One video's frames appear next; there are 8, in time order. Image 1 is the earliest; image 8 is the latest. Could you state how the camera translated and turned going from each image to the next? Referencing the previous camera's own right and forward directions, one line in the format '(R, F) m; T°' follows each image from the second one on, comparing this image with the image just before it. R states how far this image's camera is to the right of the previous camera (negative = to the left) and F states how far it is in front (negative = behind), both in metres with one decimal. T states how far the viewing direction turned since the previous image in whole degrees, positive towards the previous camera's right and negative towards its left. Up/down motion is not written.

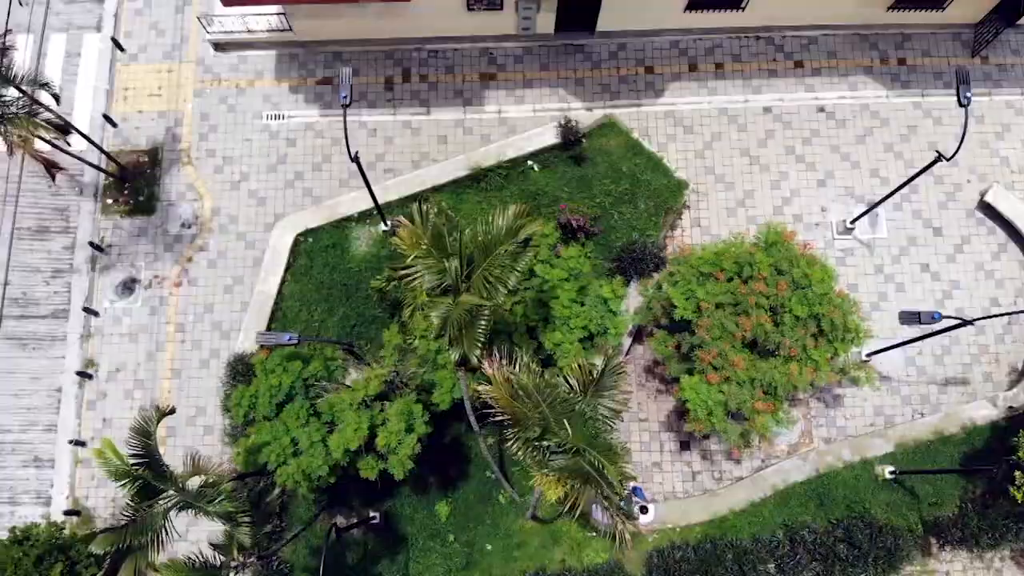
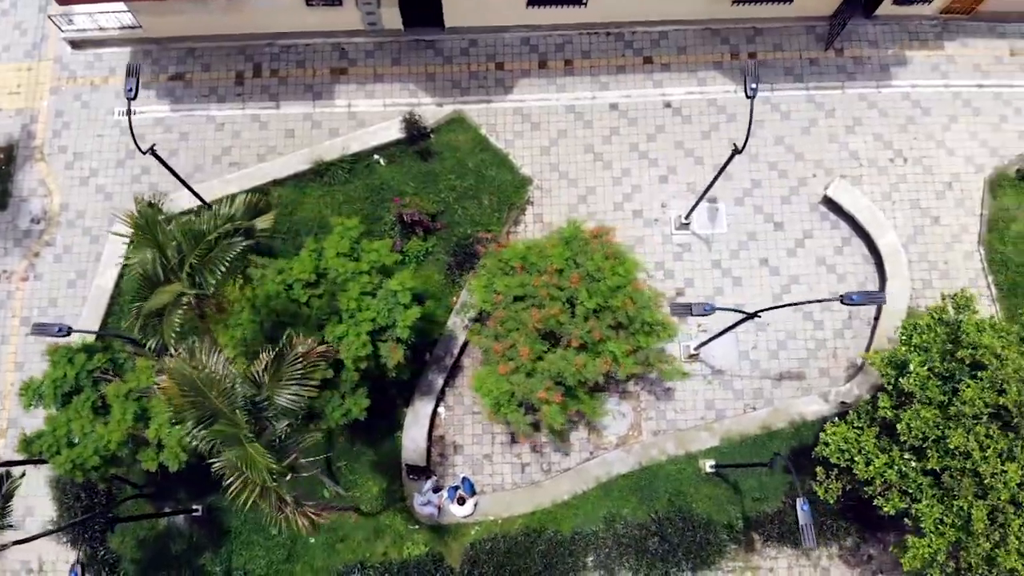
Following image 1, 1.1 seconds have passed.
(+3.2, 0.0) m; -2°
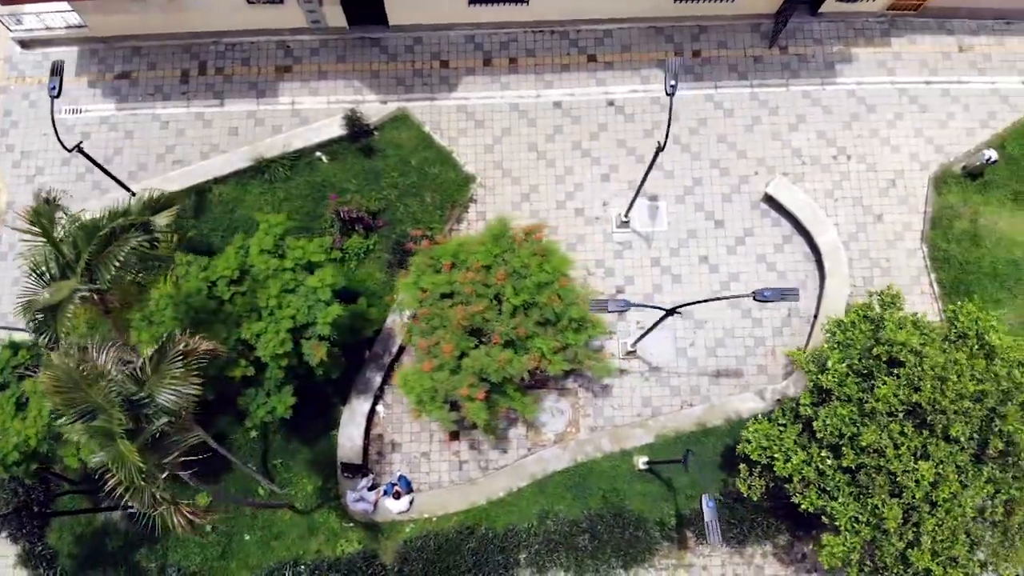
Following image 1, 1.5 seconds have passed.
(+1.2, 0.0) m; -1°
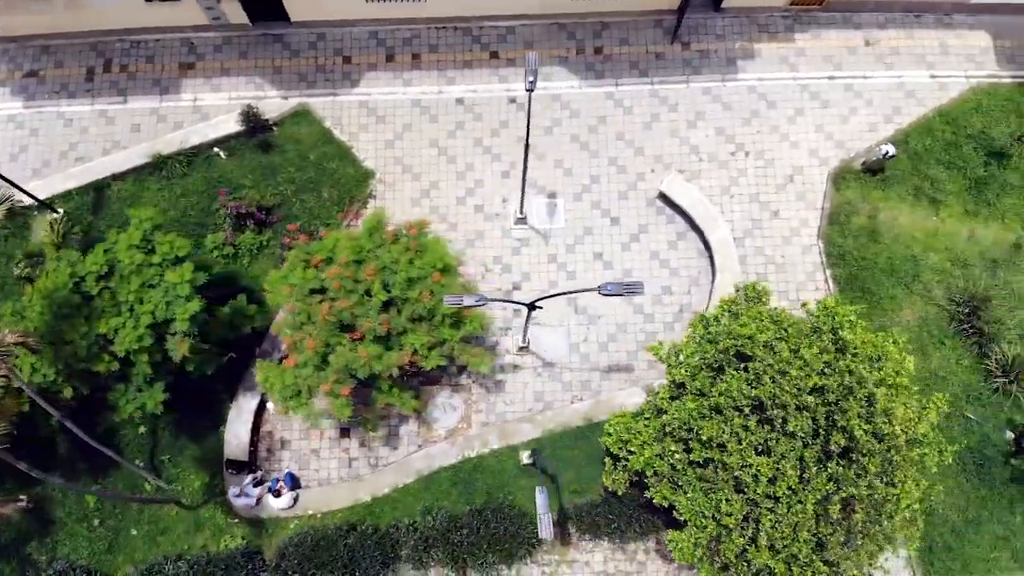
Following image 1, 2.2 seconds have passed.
(+2.1, 0.0) m; -1°
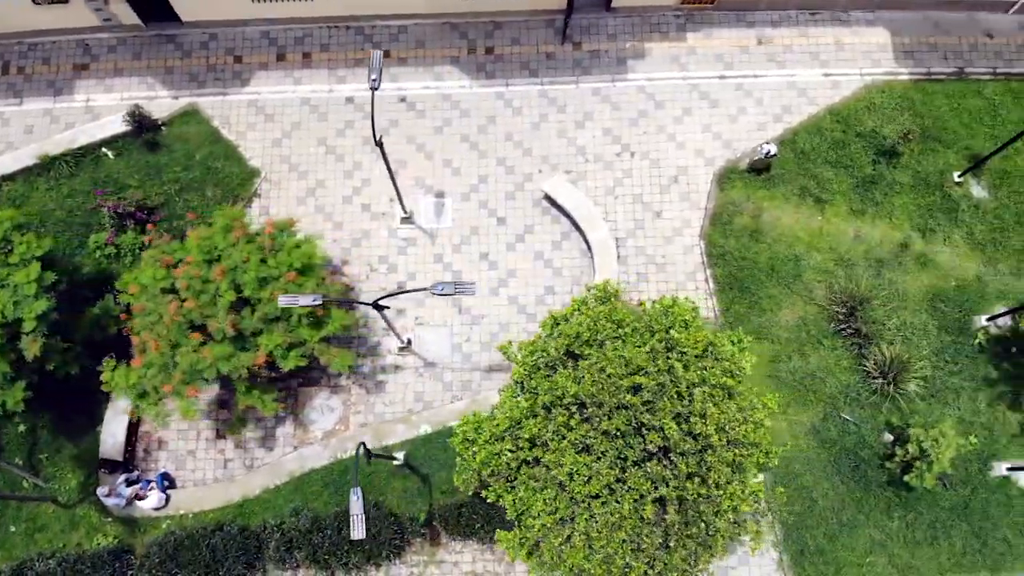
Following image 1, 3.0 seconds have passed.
(+2.4, +0.1) m; -2°
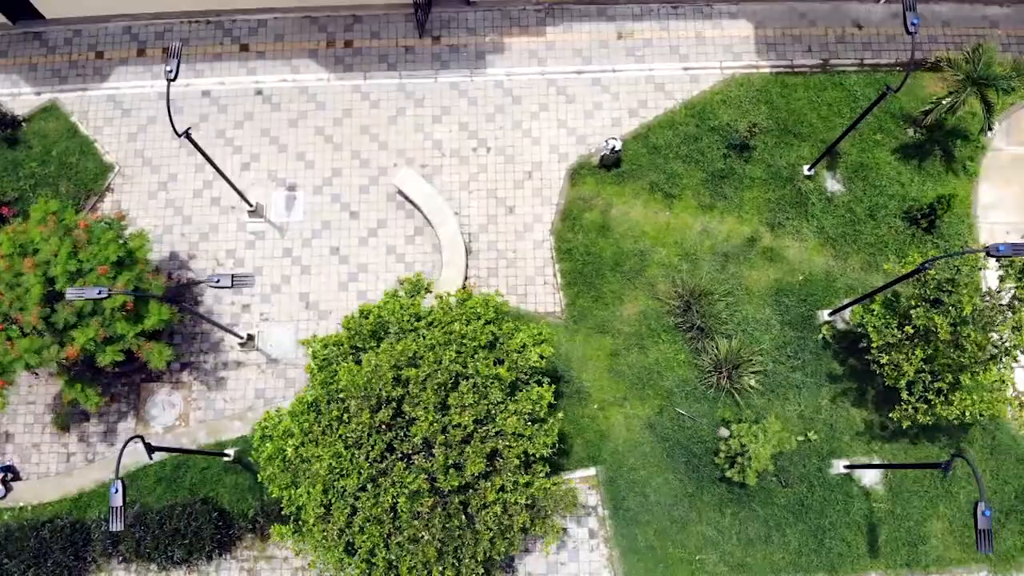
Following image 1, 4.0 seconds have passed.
(+3.0, +0.2) m; -2°
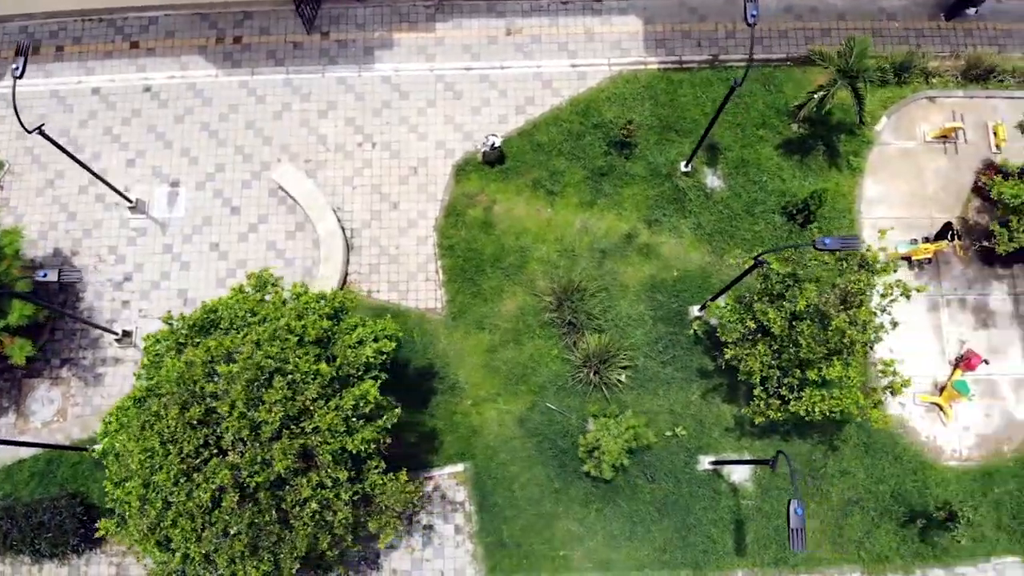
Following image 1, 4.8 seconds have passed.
(+2.4, +0.1) m; -2°
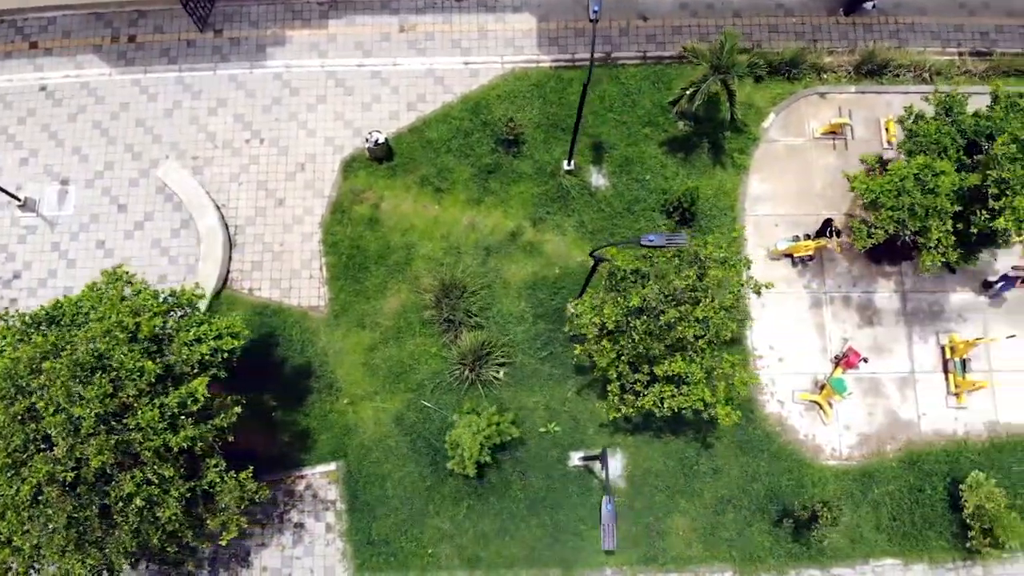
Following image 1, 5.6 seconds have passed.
(+2.3, +0.1) m; -2°
